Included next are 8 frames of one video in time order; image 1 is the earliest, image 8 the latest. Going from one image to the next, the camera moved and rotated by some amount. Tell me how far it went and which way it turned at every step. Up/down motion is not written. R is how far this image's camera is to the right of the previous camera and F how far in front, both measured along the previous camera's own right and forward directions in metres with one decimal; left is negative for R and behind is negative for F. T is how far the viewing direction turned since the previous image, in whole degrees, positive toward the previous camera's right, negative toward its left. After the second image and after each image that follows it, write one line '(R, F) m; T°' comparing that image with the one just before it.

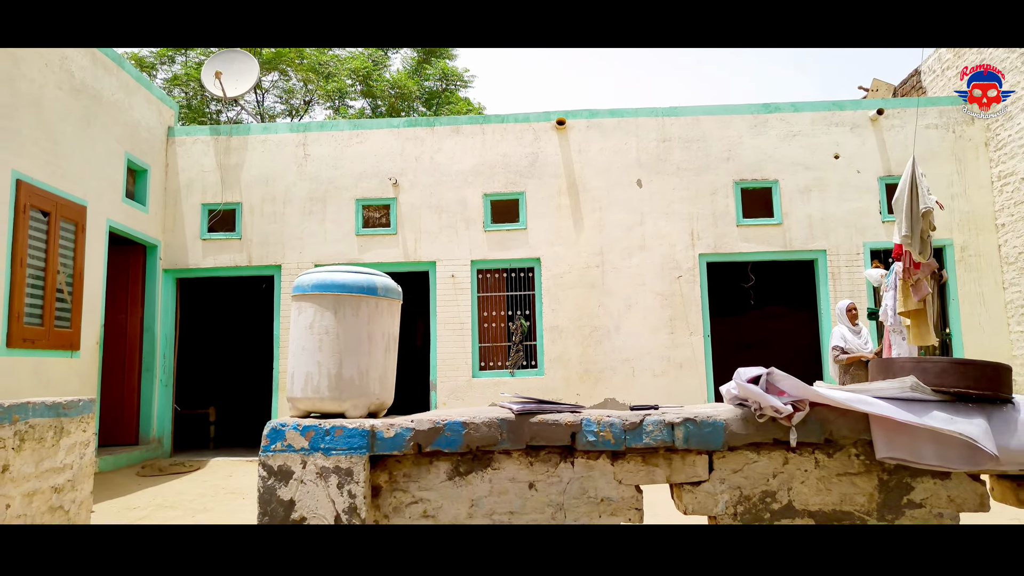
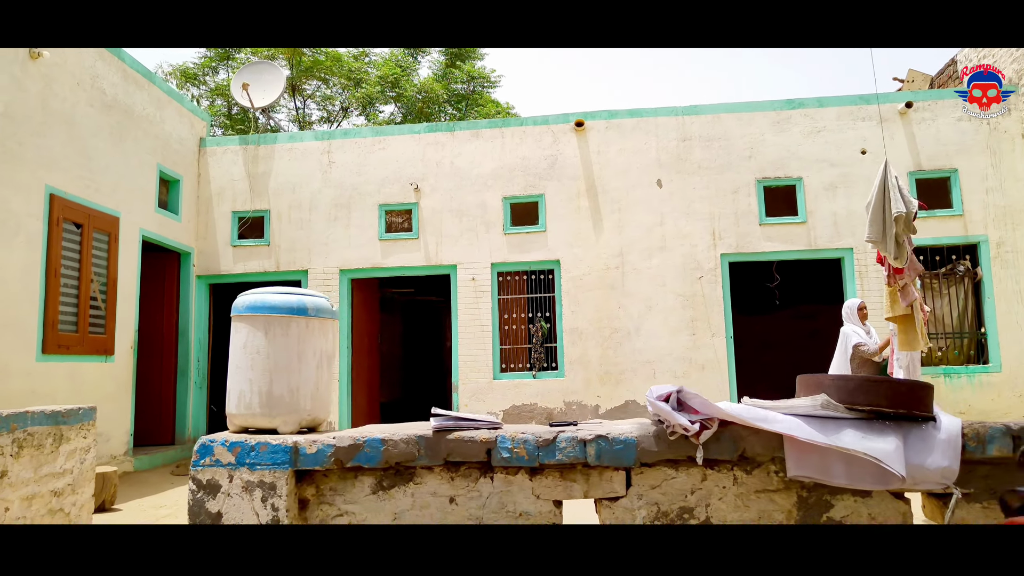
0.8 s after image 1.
(+0.3, 0.0) m; -4°
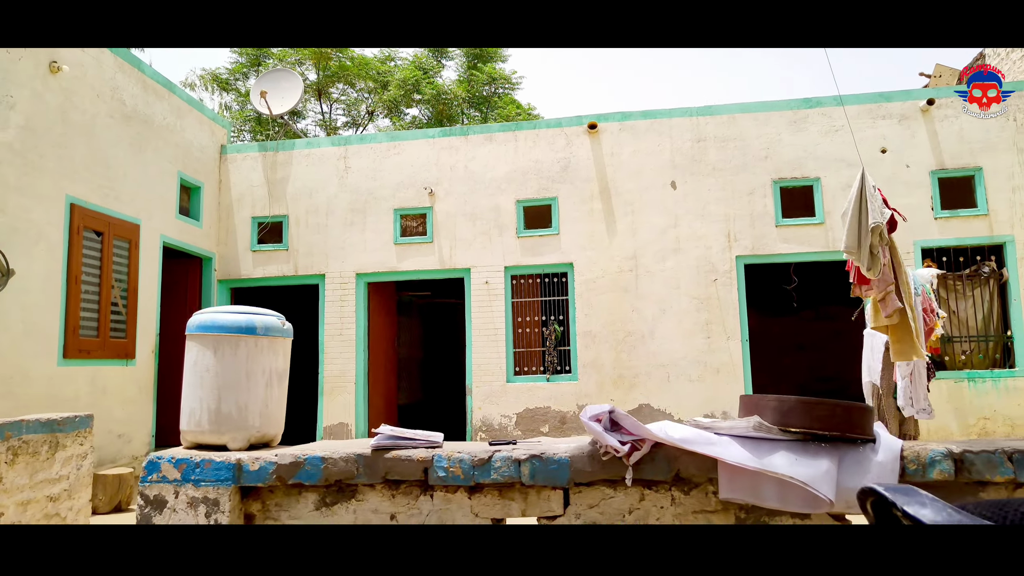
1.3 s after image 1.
(+0.2, 0.0) m; -3°
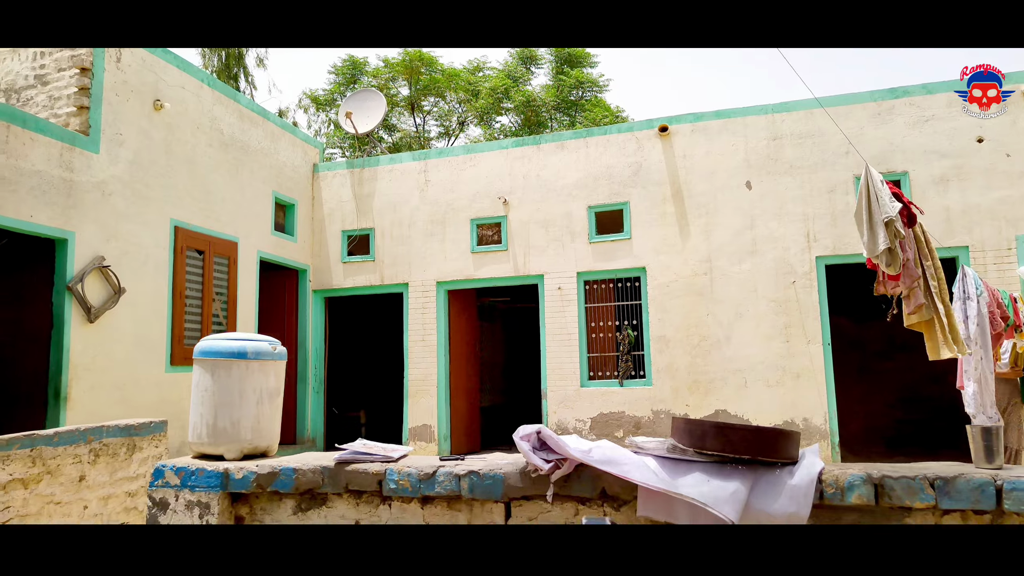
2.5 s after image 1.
(+0.5, -0.1) m; -9°
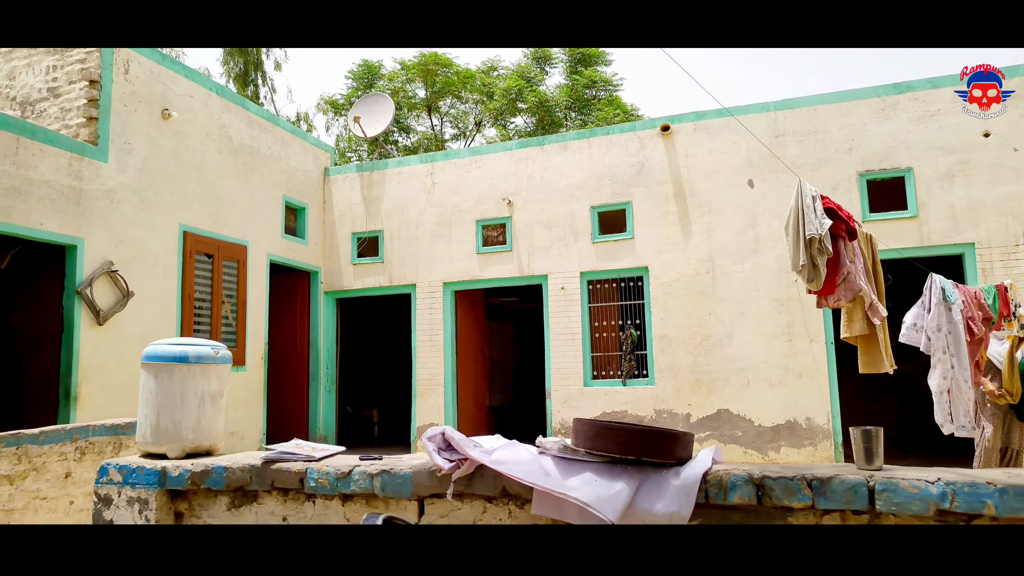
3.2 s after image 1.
(+0.3, -0.1) m; -2°
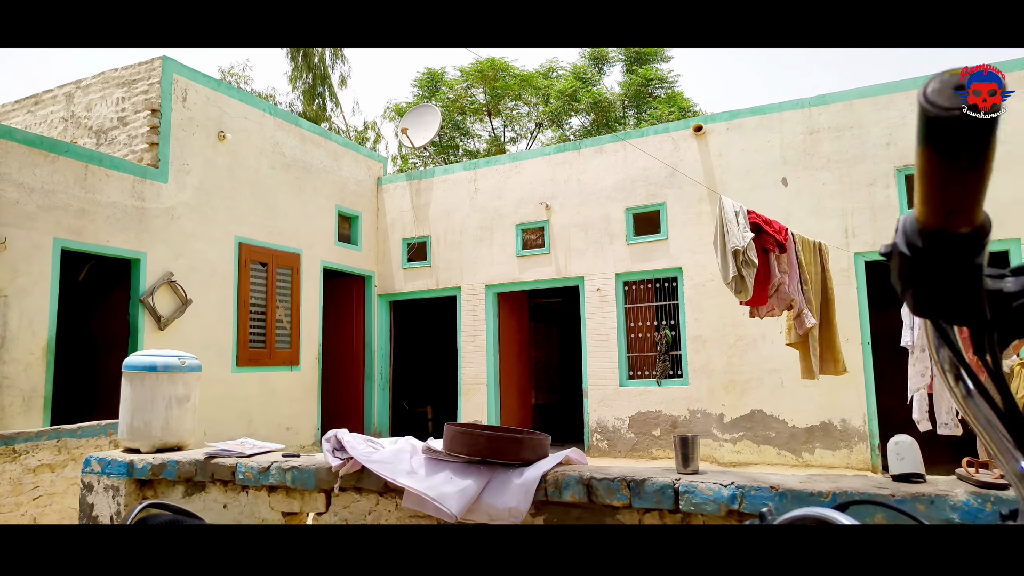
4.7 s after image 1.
(+0.7, -0.2) m; -7°
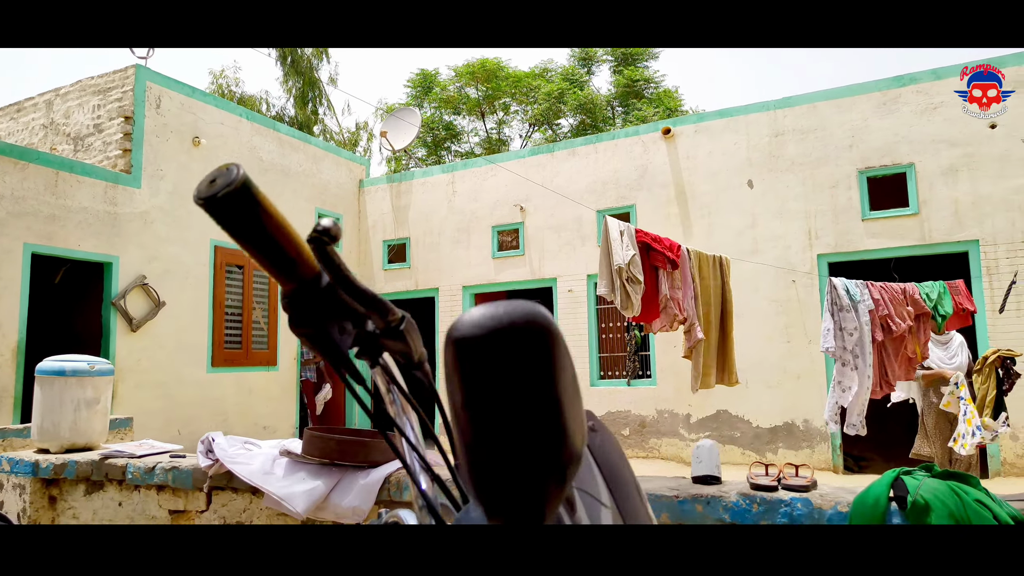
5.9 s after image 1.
(+0.5, -0.1) m; -1°
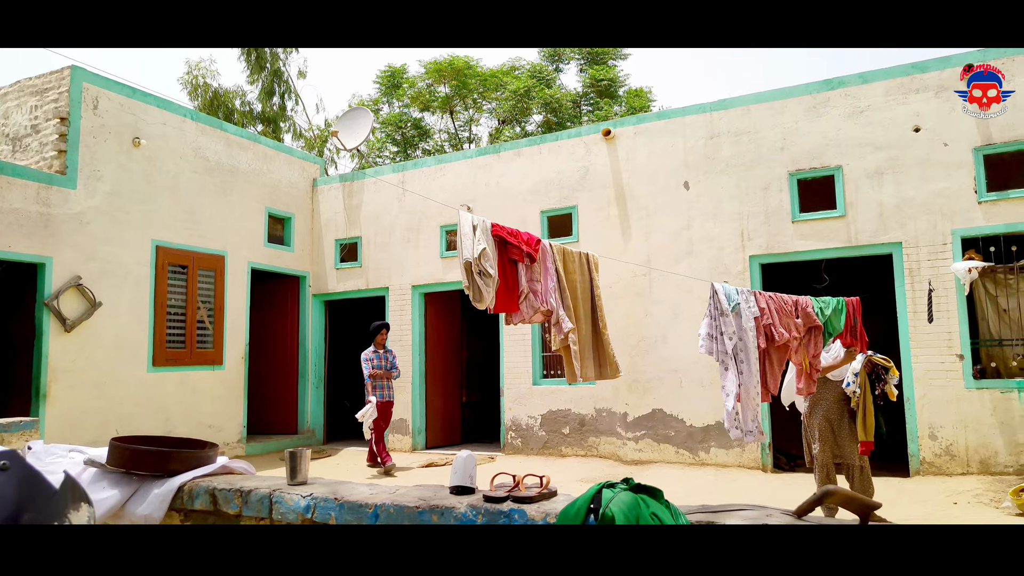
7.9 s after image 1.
(+0.7, -0.1) m; +1°
